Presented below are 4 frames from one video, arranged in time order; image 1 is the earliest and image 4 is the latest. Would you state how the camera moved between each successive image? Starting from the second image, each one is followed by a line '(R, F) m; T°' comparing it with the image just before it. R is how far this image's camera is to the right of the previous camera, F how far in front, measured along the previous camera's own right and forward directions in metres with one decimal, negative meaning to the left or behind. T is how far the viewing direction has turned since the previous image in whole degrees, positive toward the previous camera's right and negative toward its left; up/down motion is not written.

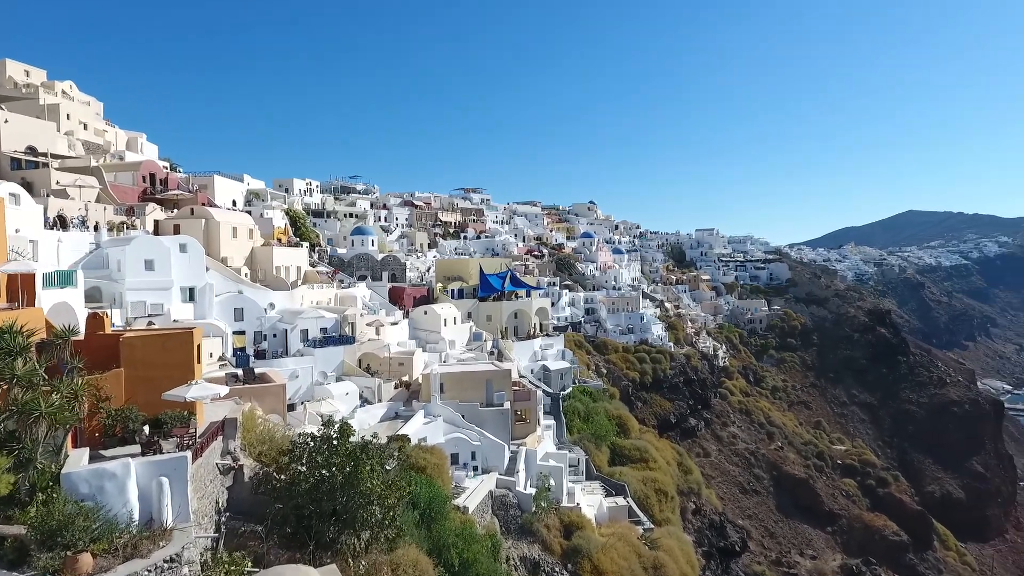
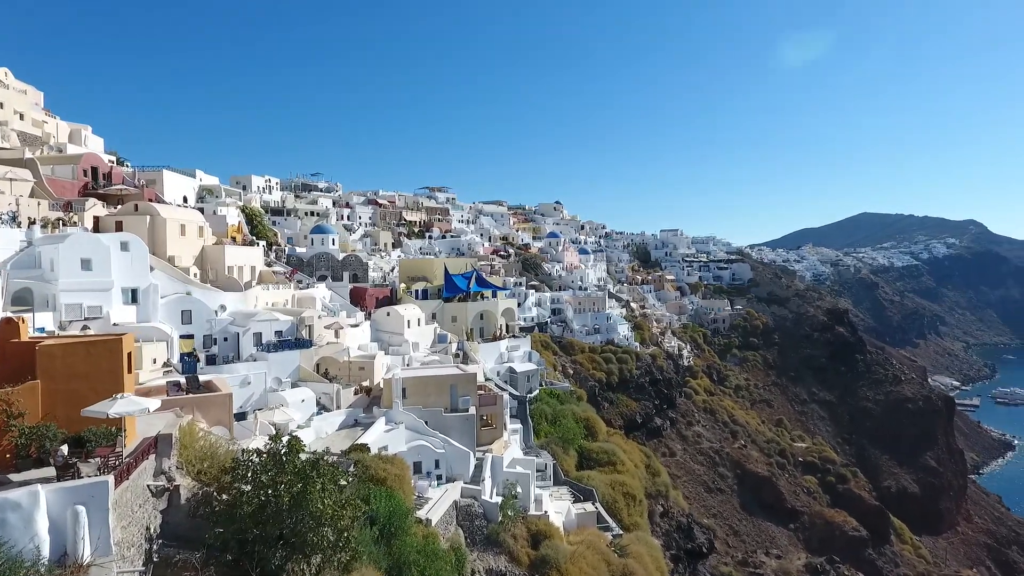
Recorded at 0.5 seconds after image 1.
(0.0, +0.6) m; +3°
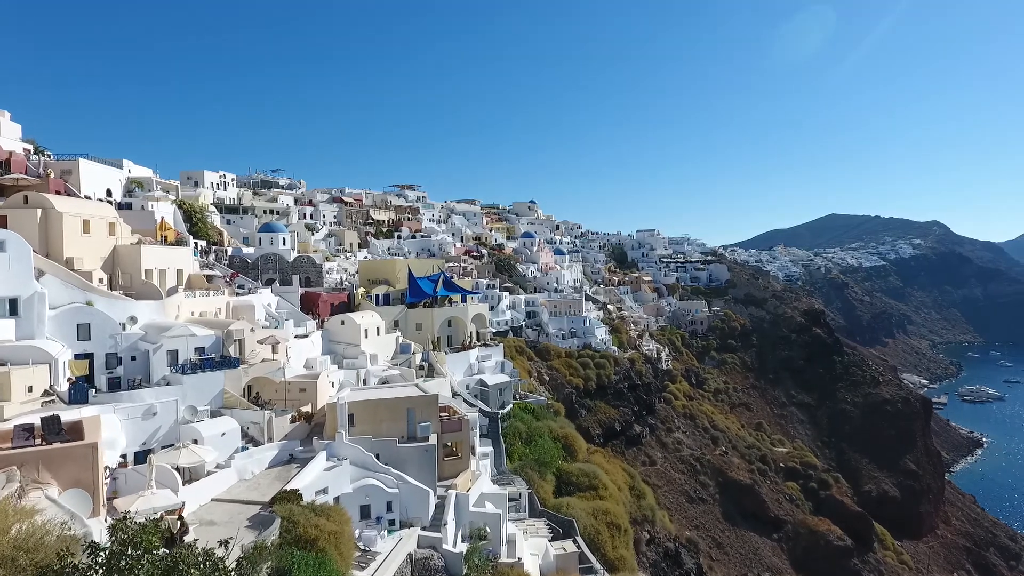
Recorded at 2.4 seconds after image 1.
(+0.2, +2.7) m; +2°
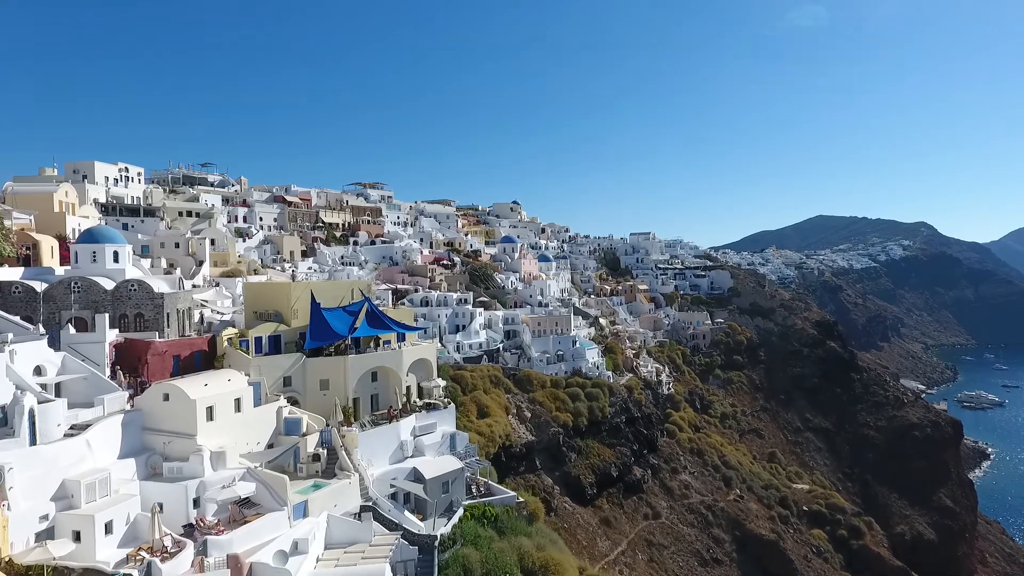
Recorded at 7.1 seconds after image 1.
(+1.1, +9.4) m; +1°
